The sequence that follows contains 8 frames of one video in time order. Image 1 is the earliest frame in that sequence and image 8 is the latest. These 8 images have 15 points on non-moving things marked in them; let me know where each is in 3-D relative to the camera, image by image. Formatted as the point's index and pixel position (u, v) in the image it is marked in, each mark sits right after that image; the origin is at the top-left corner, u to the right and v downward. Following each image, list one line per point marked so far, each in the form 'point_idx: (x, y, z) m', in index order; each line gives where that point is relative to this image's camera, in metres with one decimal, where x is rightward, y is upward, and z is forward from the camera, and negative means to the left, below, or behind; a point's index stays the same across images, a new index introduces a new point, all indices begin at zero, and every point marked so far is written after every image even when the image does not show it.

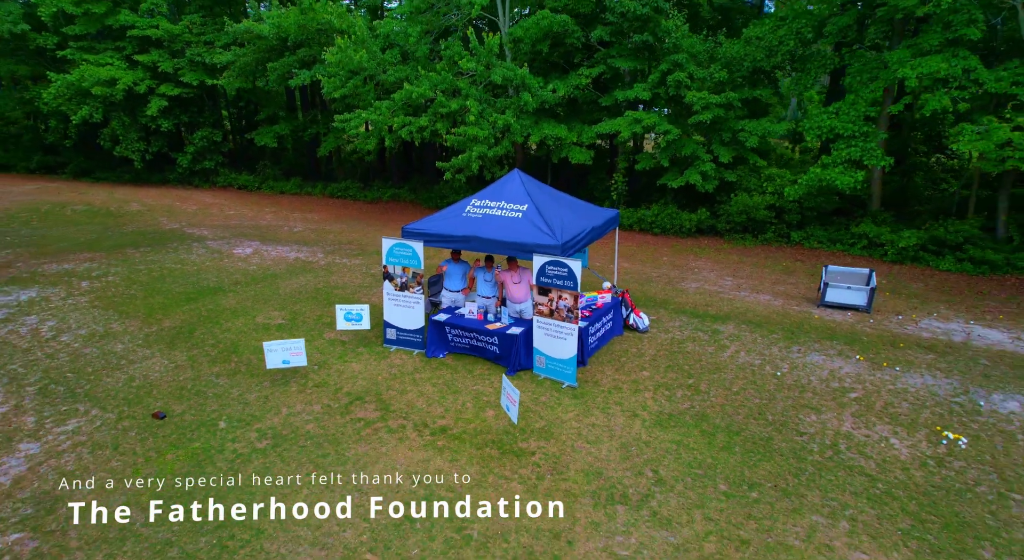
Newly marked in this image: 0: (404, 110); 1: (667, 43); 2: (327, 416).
0: (-2.8, +4.4, +14.9) m
1: (+3.5, +5.3, +12.8) m
2: (-2.1, -1.5, +6.3) m
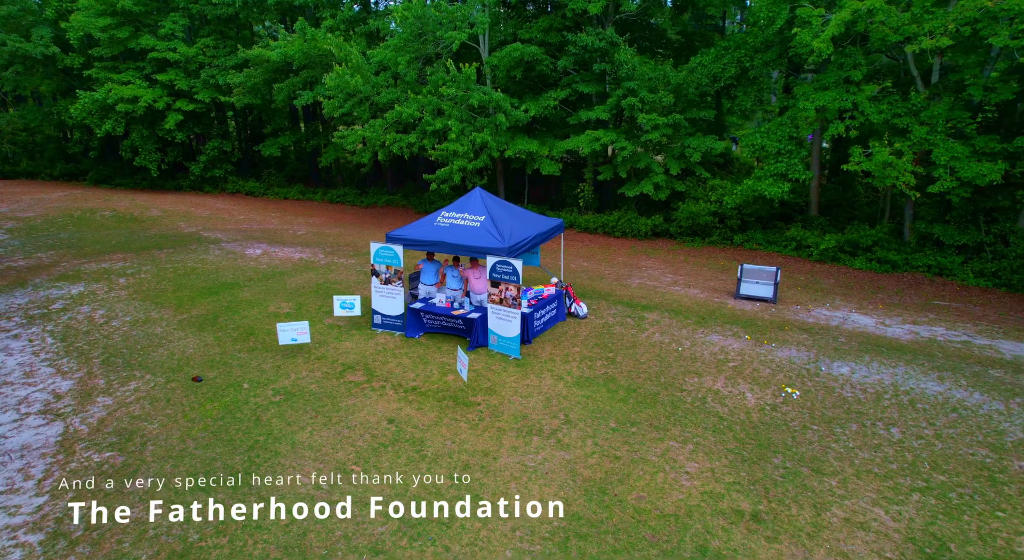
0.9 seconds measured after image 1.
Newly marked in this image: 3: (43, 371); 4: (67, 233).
0: (-3.4, +4.5, +16.8) m
1: (+2.9, +5.4, +14.7) m
2: (-2.7, -1.4, +8.3) m
3: (-7.2, -1.4, +8.7) m
4: (-14.2, +1.5, +18.2) m
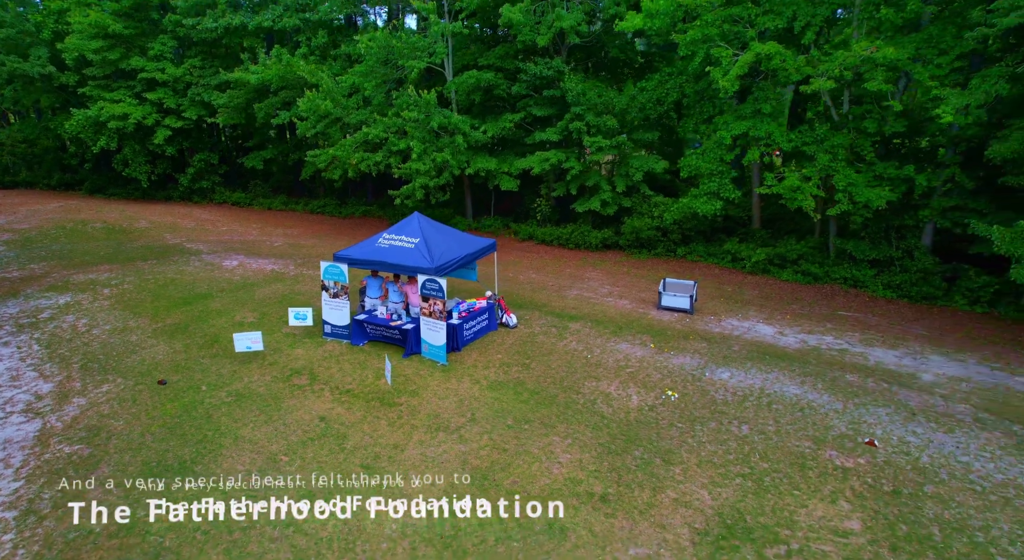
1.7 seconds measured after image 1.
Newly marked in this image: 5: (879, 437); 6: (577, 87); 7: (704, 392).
0: (-4.7, +4.2, +18.0) m
1: (+1.6, +5.1, +15.9) m
2: (-4.0, -1.7, +9.5) m
3: (-8.5, -1.7, +9.9) m
4: (-15.5, +1.2, +19.4) m
5: (+4.7, -2.0, +7.4) m
6: (+1.8, +5.3, +15.8) m
7: (+2.9, -1.7, +8.7) m
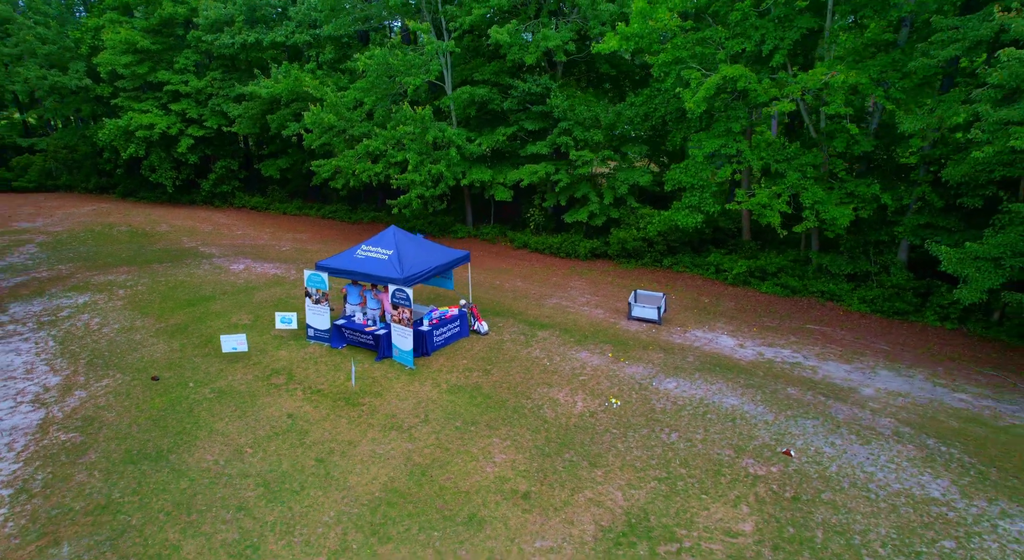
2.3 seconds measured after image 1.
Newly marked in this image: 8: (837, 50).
0: (-4.9, +4.1, +18.9) m
1: (+1.4, +4.9, +16.5) m
2: (-4.7, -1.8, +10.3) m
3: (-9.2, -1.7, +11.0) m
4: (-15.6, +1.2, +20.8) m
5: (+3.9, -2.3, +7.8) m
6: (+1.5, +5.1, +16.4) m
7: (+2.2, -1.9, +9.2) m
8: (+6.6, +4.6, +11.4) m
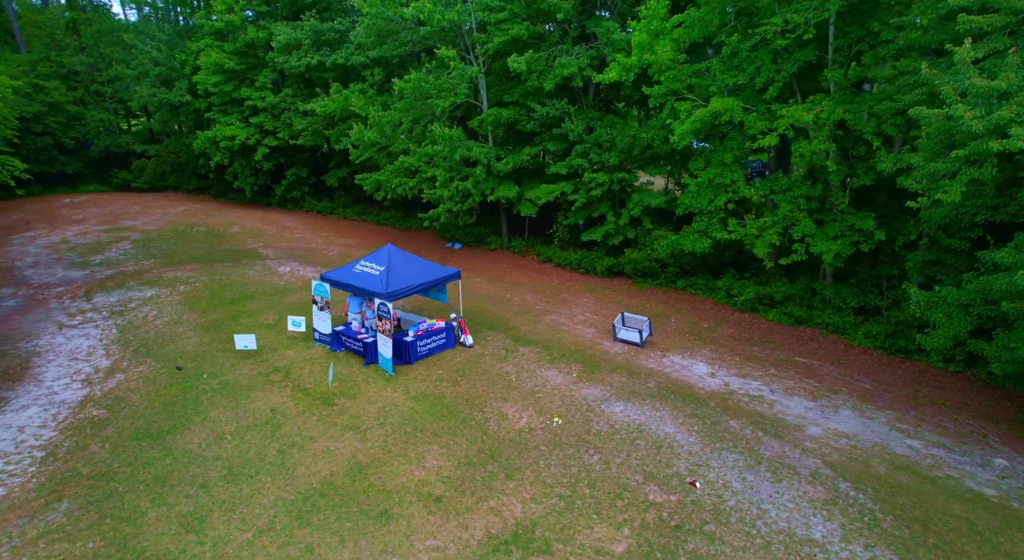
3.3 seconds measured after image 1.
0: (-3.9, +3.8, +20.4) m
1: (+1.9, +4.4, +17.0) m
2: (-5.3, -2.0, +11.8) m
3: (-9.7, -1.7, +13.2) m
4: (-14.4, +1.5, +23.9) m
5: (+2.7, -2.8, +8.1) m
6: (+2.0, +4.6, +16.9) m
7: (+1.3, -2.4, +9.7) m
8: (+6.3, +3.9, +11.2) m
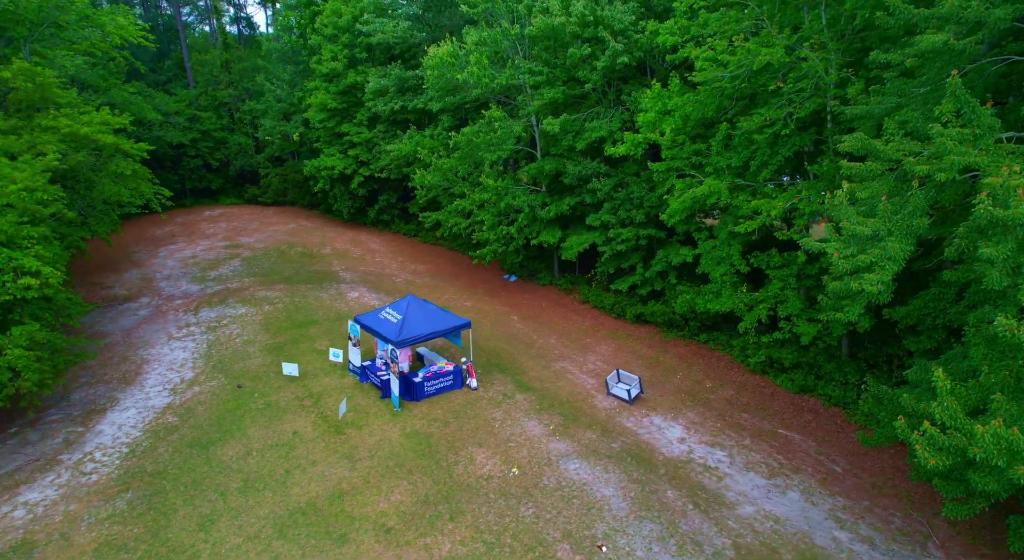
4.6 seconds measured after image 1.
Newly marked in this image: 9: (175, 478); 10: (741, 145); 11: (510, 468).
0: (-2.2, +2.6, +22.5) m
1: (+2.9, +2.9, +18.1) m
2: (-5.5, -3.0, +14.3) m
3: (-9.5, -2.5, +16.5) m
4: (-11.9, +0.8, +27.9) m
5: (+1.7, -4.2, +9.1) m
6: (+3.0, +3.1, +18.0) m
7: (+0.5, -3.8, +11.0) m
8: (+6.1, +2.3, +11.5) m
9: (-6.7, -3.9, +11.3) m
10: (+5.1, +3.0, +12.7) m
11: (0.0, -3.7, +11.3) m
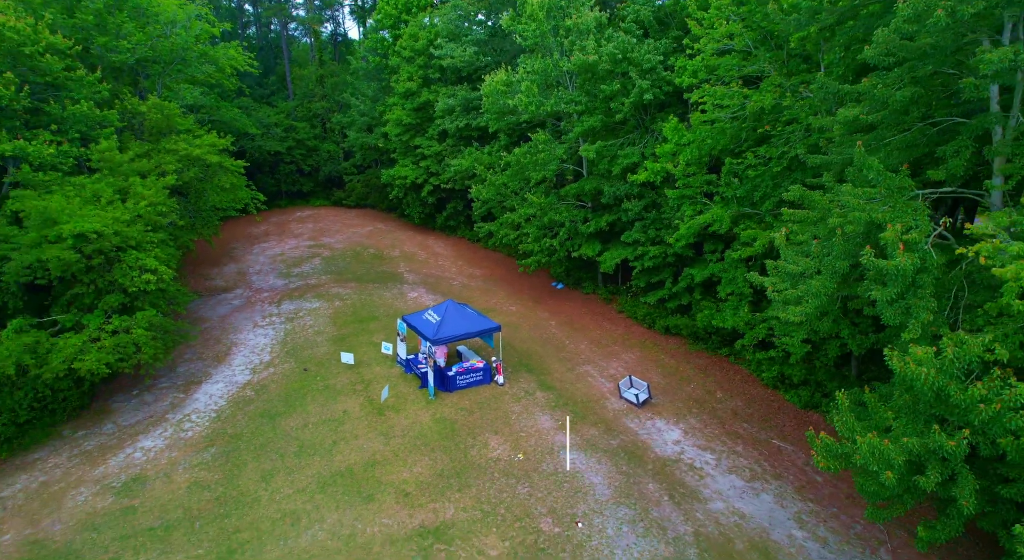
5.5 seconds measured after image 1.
0: (-0.2, +2.3, +24.5) m
1: (+4.2, +2.4, +19.4) m
2: (-4.9, -3.1, +16.8) m
3: (-8.5, -2.4, +19.5) m
4: (-9.2, +0.9, +31.1) m
5: (+1.5, -4.6, +10.7) m
6: (+4.3, +2.6, +19.3) m
7: (+0.6, -4.0, +12.7) m
8: (+6.5, +1.7, +12.4) m
9: (-6.4, -3.9, +13.9) m
10: (+5.6, +2.6, +13.8) m
11: (+0.1, -4.0, +13.1) m
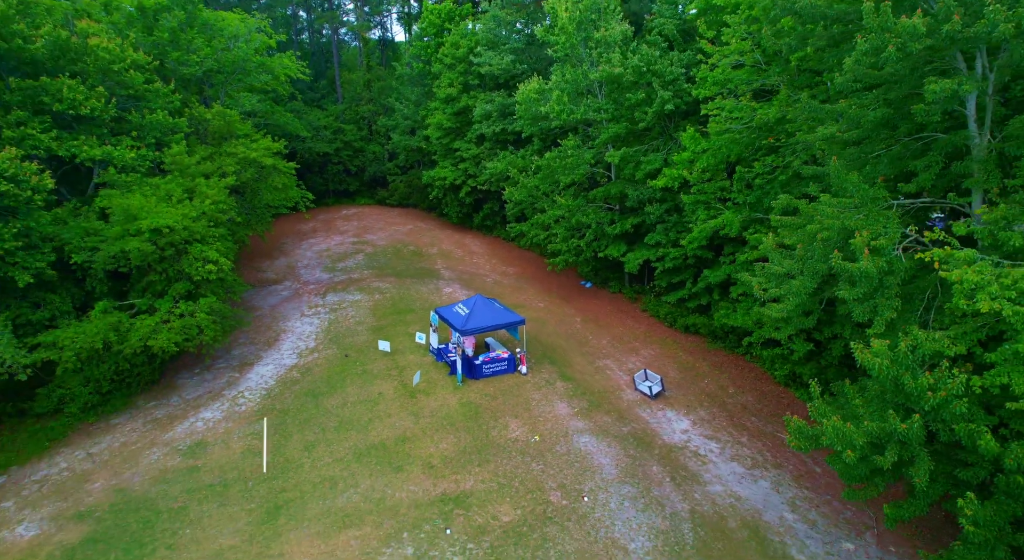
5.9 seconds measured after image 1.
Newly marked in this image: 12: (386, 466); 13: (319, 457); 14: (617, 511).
0: (+1.1, +2.4, +25.6) m
1: (+5.2, +2.4, +20.3) m
2: (-4.1, -2.9, +18.3) m
3: (-7.5, -2.1, +21.3) m
4: (-7.4, +1.1, +32.9) m
5: (+1.7, -4.5, +11.8) m
6: (+5.3, +2.6, +20.1) m
7: (+1.1, -4.0, +13.8) m
8: (+7.0, +1.7, +13.1) m
9: (-5.9, -3.7, +15.6) m
10: (+6.2, +2.5, +14.5) m
11: (+0.5, -3.9, +14.2) m
12: (-2.9, -4.3, +13.1) m
13: (-4.6, -4.2, +13.5) m
14: (+2.0, -4.6, +11.3) m
